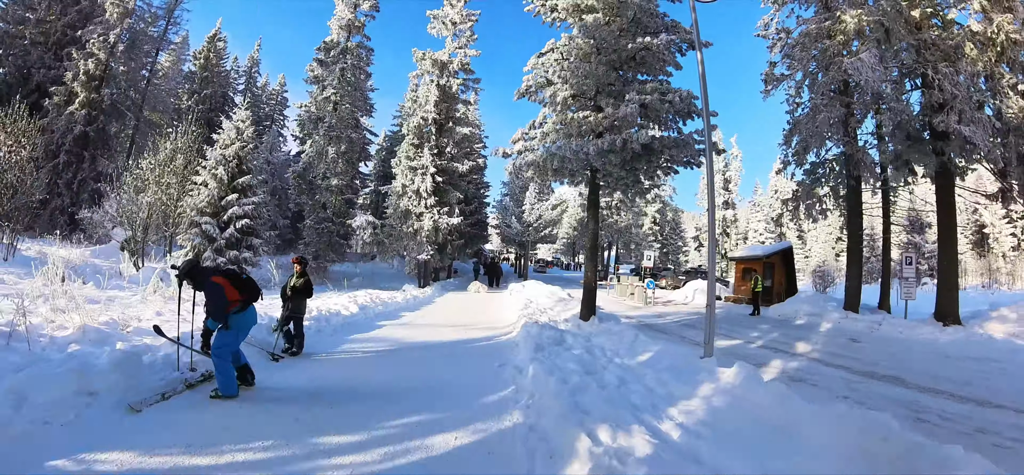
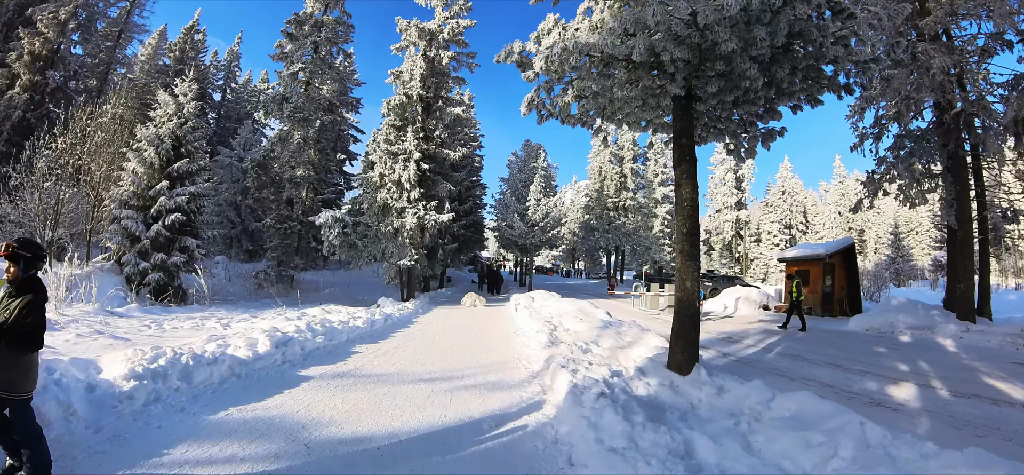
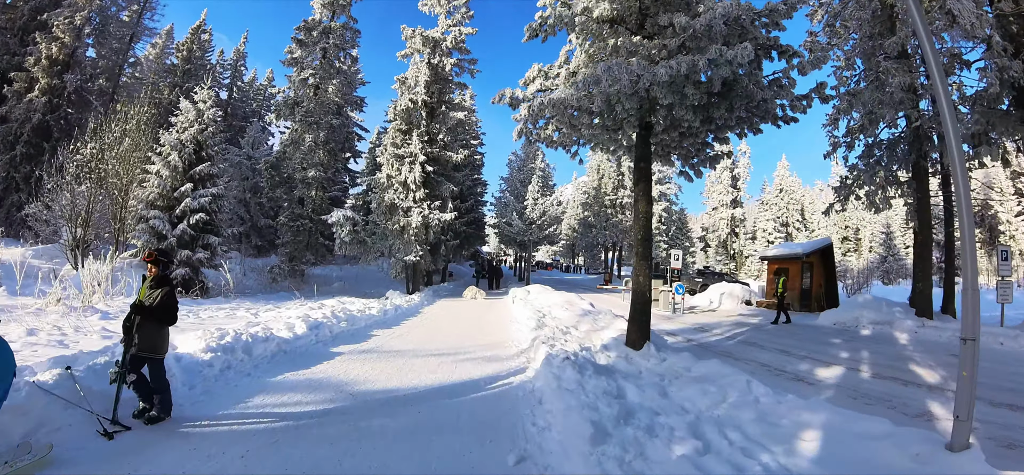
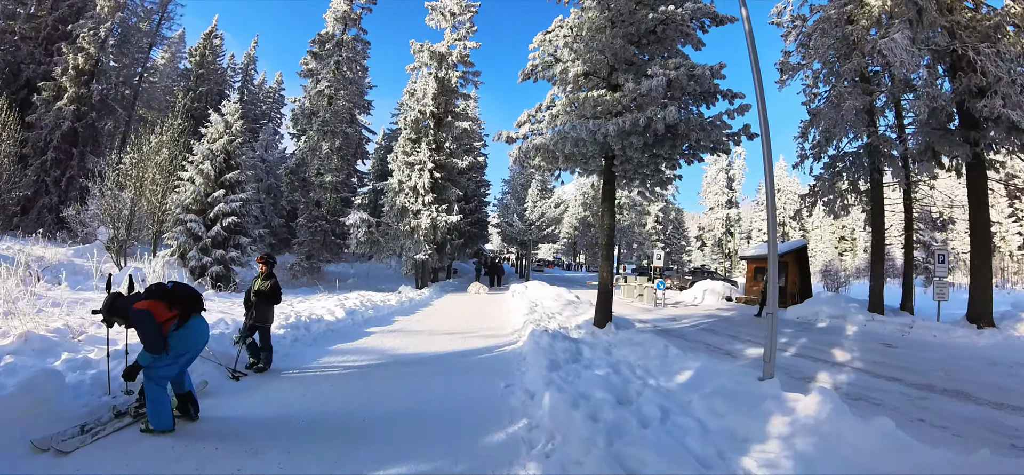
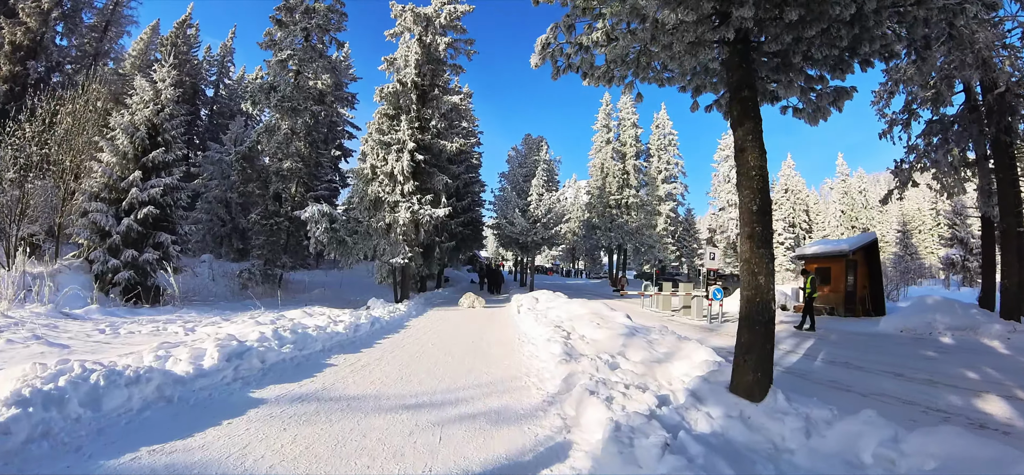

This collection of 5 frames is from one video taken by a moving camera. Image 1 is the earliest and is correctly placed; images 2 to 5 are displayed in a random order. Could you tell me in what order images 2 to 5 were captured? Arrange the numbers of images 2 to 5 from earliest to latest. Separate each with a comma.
4, 3, 2, 5
